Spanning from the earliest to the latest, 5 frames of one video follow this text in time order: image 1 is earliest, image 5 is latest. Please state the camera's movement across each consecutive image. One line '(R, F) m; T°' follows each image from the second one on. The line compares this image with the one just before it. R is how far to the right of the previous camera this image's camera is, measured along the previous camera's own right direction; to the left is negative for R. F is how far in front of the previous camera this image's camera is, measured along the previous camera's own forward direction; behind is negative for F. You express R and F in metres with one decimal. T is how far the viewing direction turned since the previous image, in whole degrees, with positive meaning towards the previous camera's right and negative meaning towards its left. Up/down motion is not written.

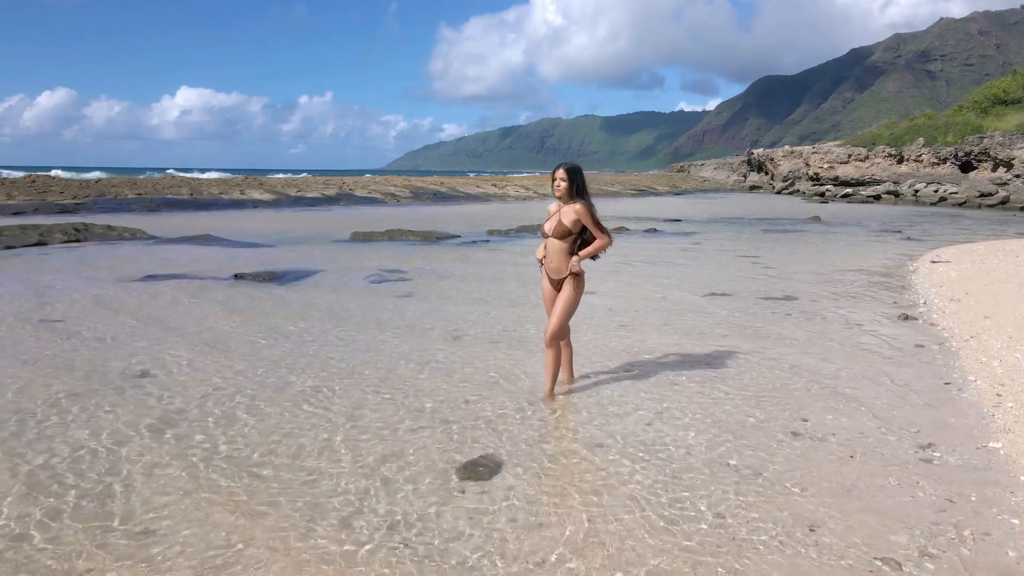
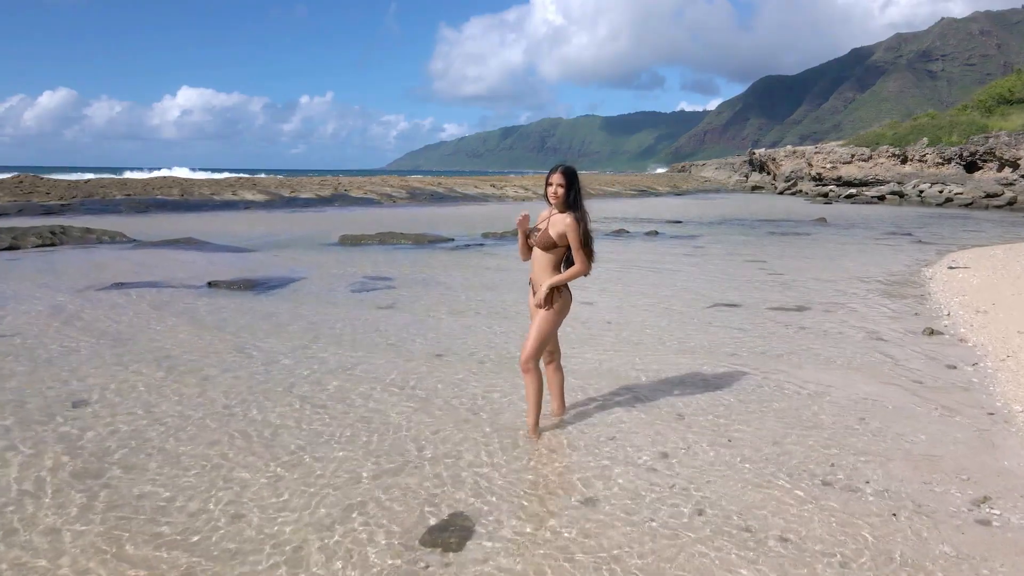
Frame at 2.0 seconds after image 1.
(+0.1, +0.8) m; 0°
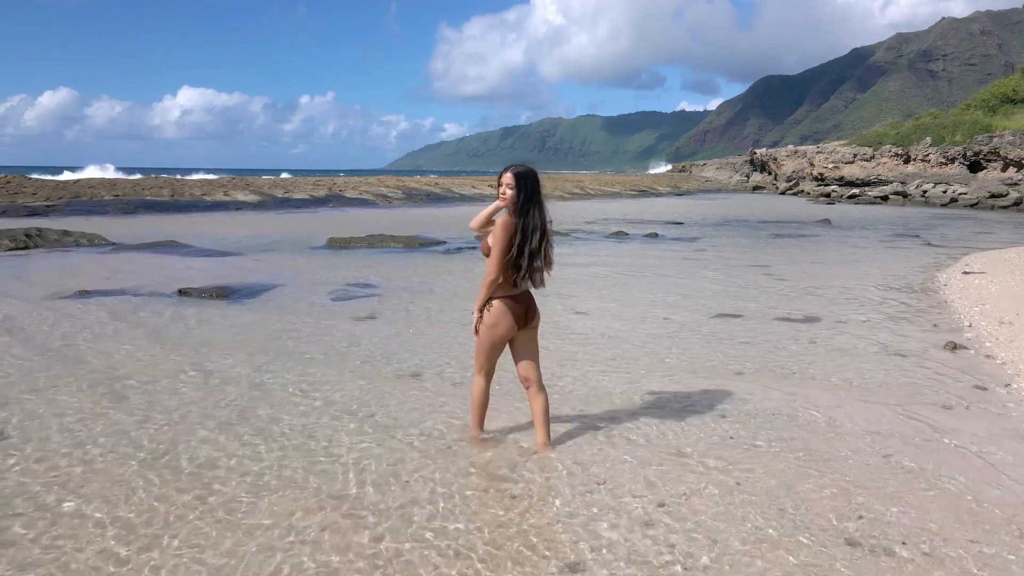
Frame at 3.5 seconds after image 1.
(+0.2, +0.7) m; 0°
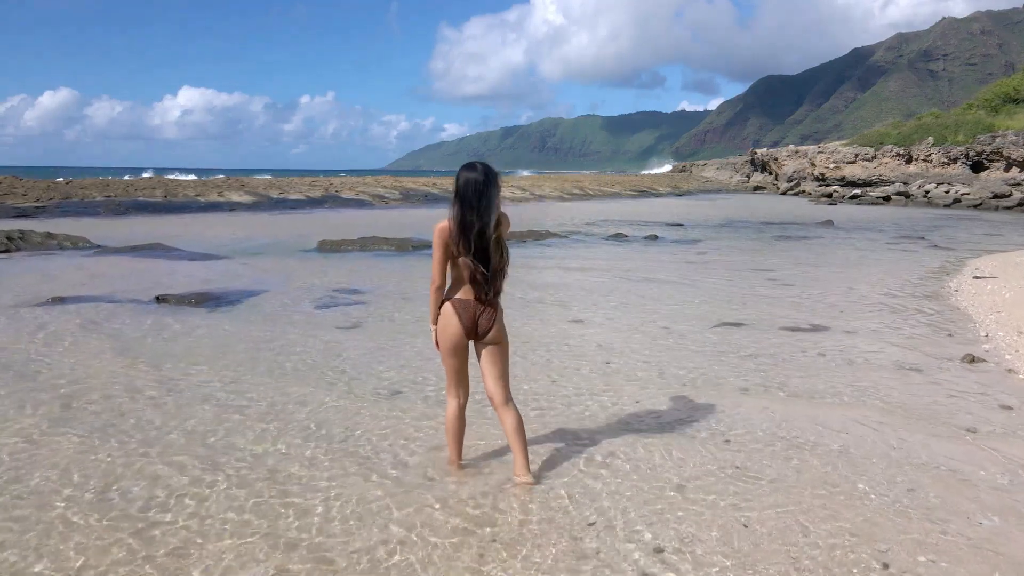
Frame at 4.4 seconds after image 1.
(+0.1, +0.5) m; 0°
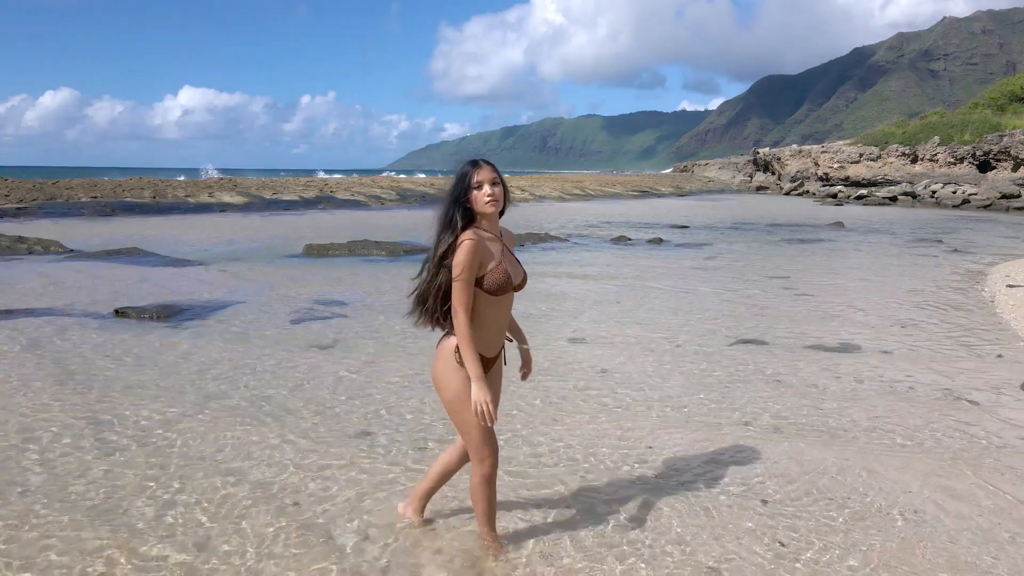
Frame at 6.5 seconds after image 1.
(+0.1, +1.0) m; 0°
